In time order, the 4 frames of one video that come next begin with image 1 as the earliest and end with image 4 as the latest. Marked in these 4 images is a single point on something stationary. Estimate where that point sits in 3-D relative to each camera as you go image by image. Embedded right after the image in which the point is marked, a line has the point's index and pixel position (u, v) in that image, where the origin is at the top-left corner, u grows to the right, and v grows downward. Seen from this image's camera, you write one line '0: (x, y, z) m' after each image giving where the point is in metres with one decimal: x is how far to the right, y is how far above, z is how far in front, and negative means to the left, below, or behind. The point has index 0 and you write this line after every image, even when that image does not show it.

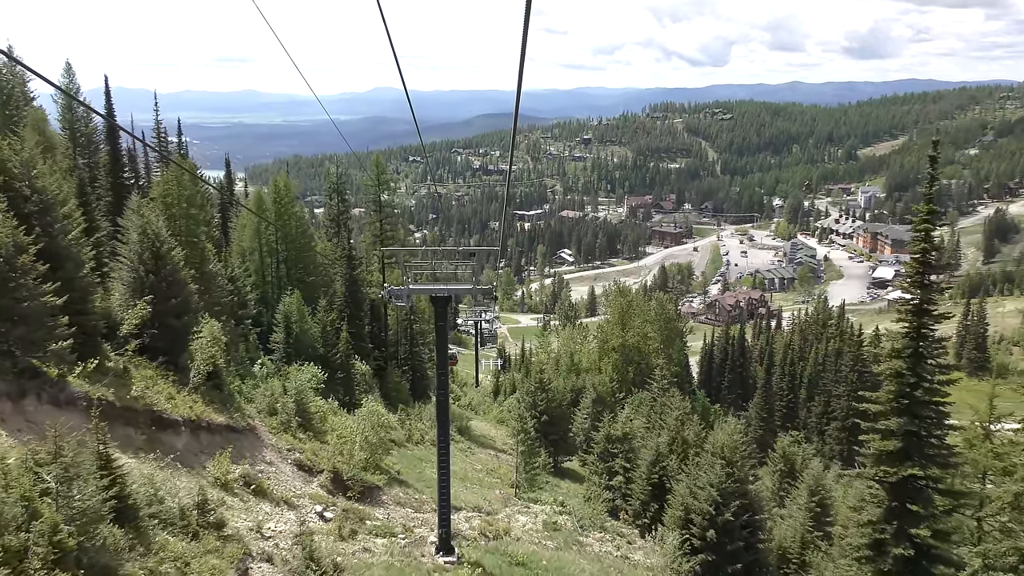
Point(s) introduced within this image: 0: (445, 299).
0: (-2.3, -0.4, +19.9) m
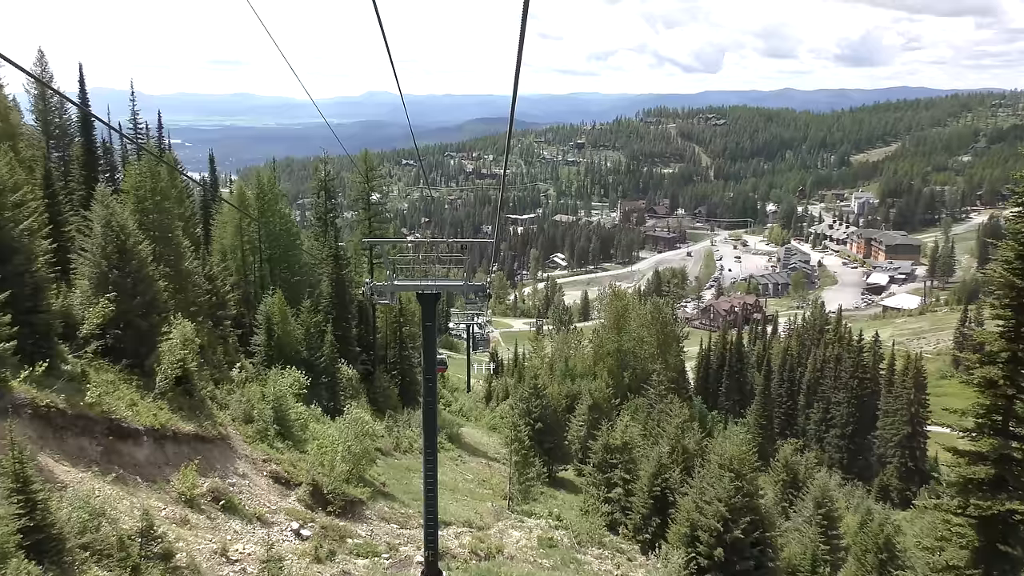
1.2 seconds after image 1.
0: (-2.5, -0.3, +18.2) m
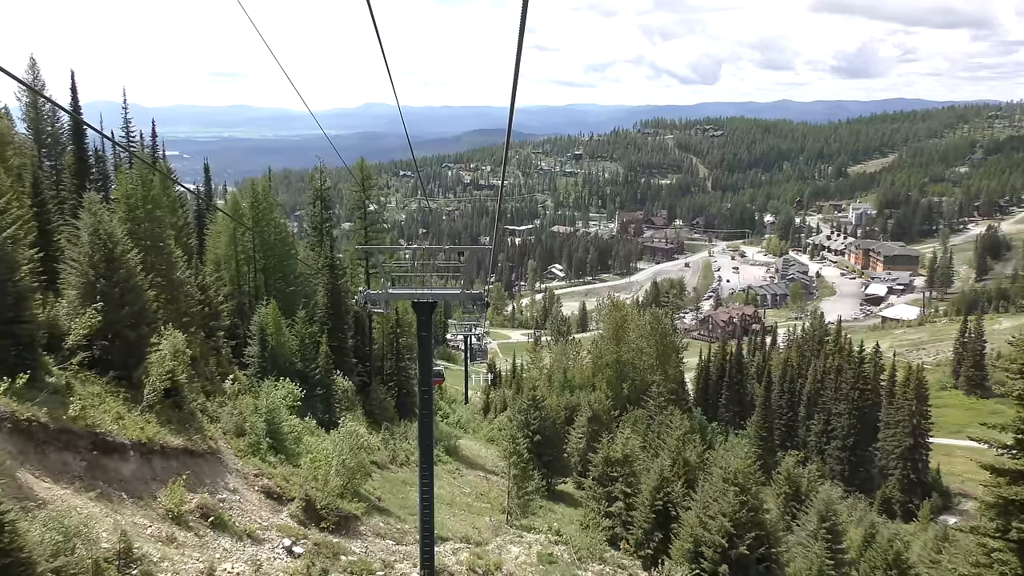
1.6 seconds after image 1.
0: (-2.5, -0.6, +17.7) m
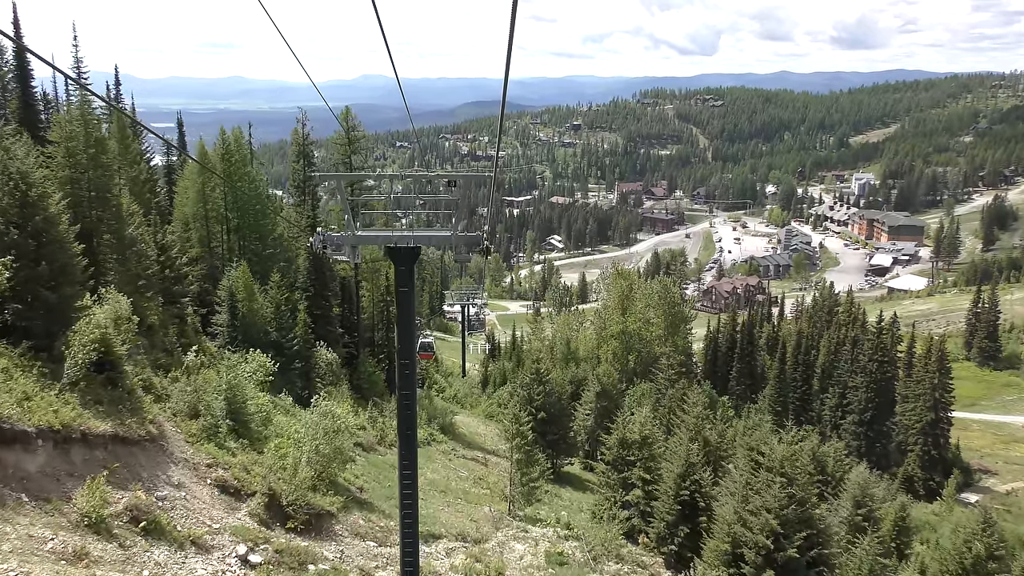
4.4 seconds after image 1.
0: (-2.3, +0.8, +13.7) m
